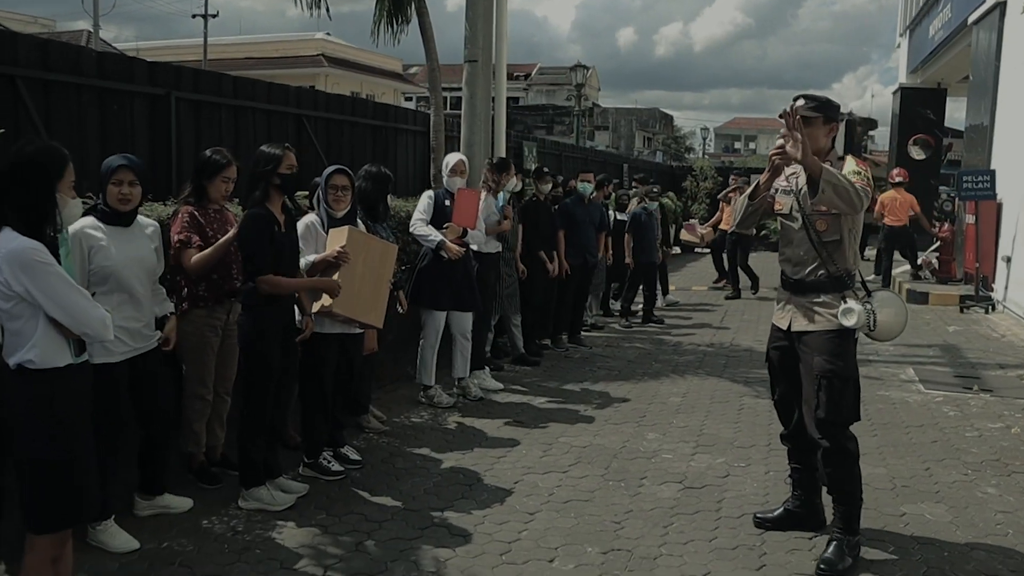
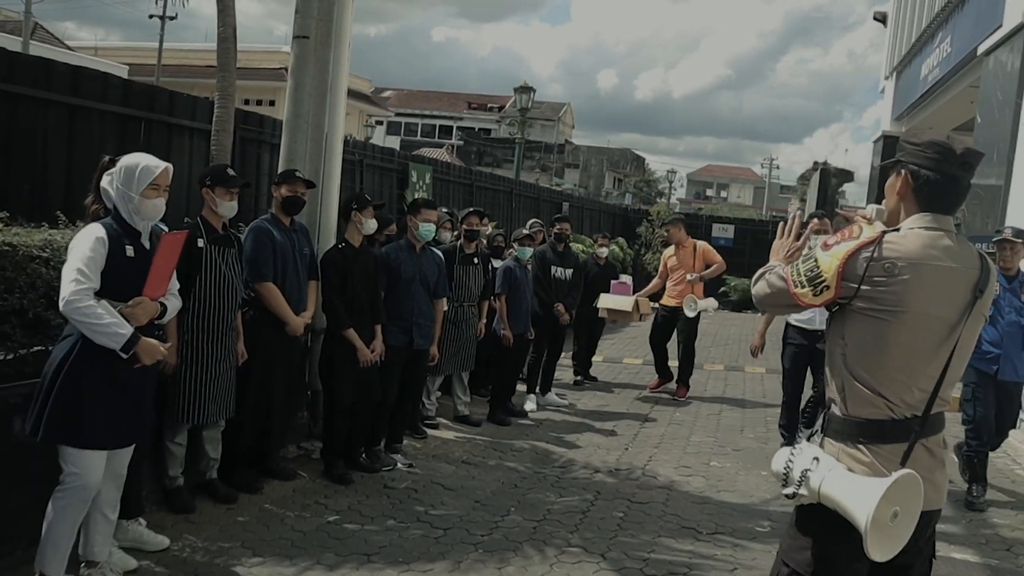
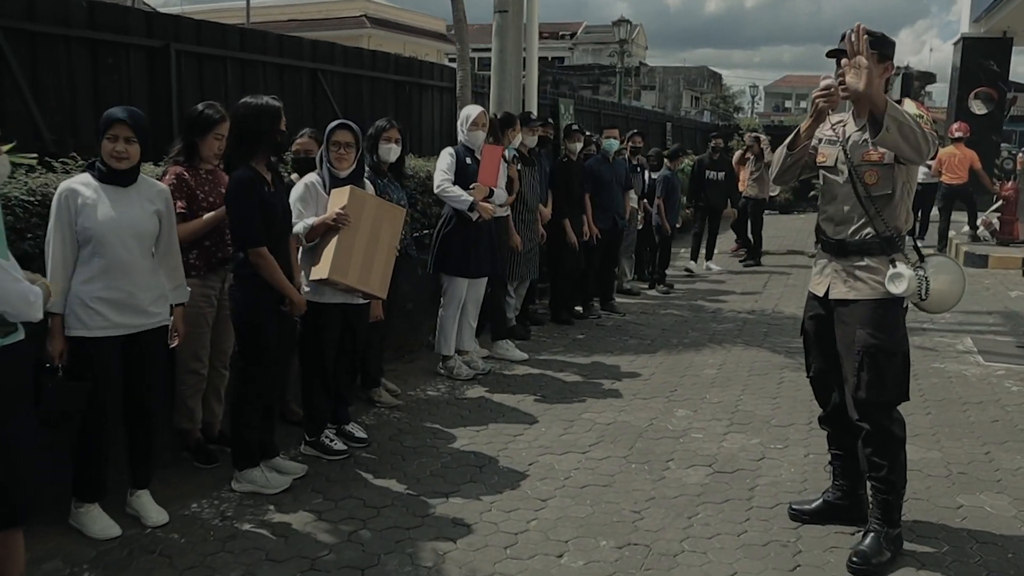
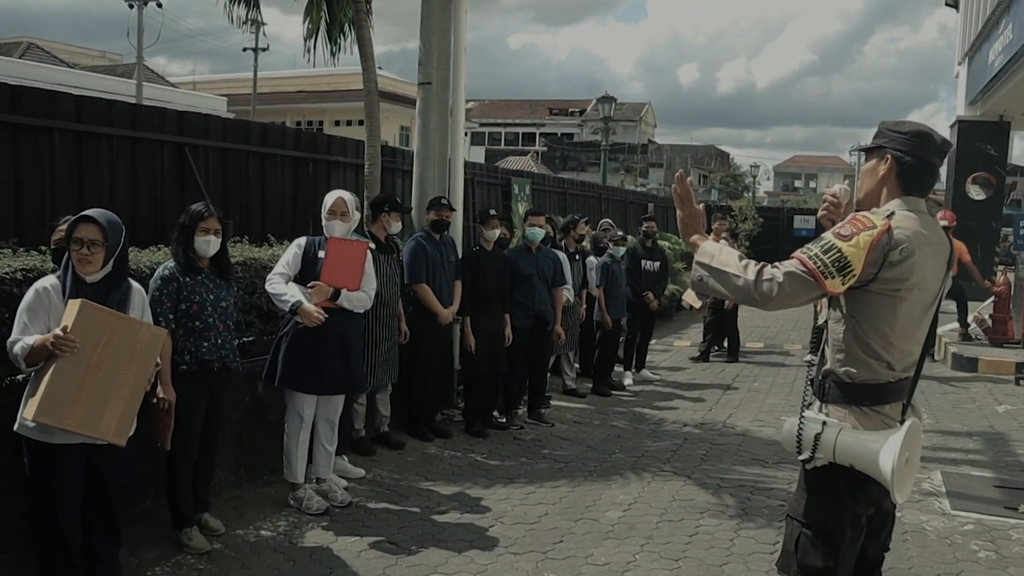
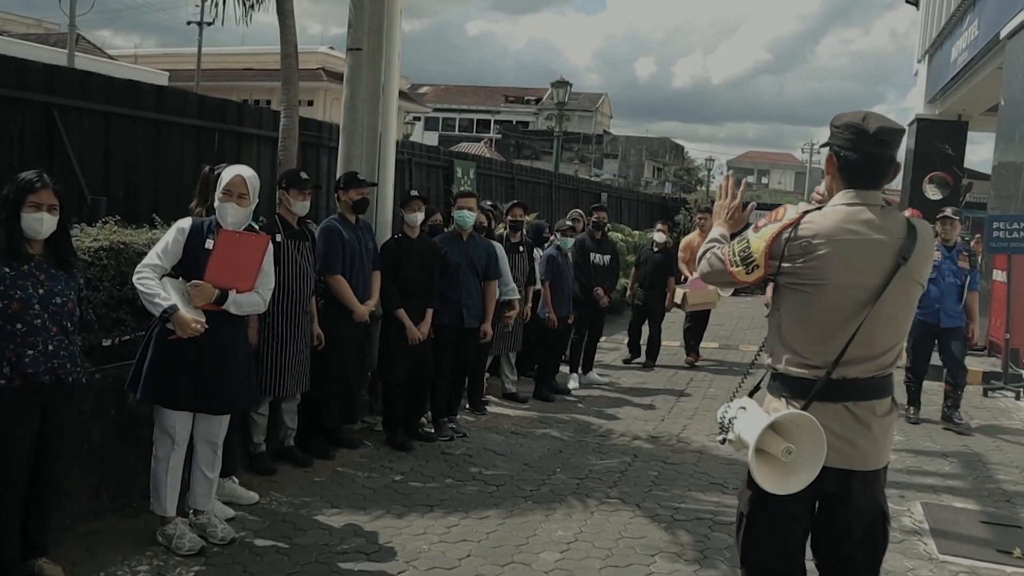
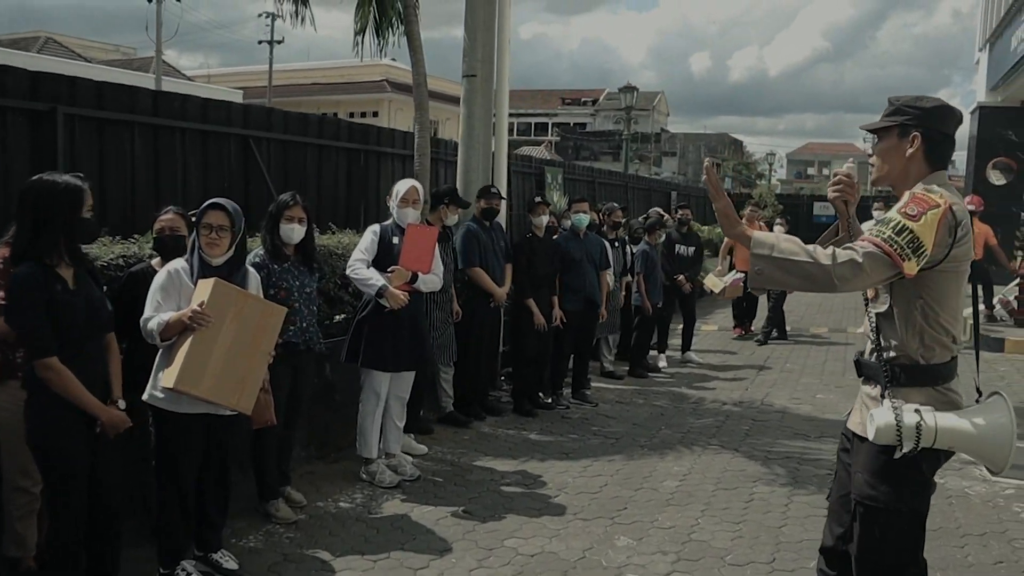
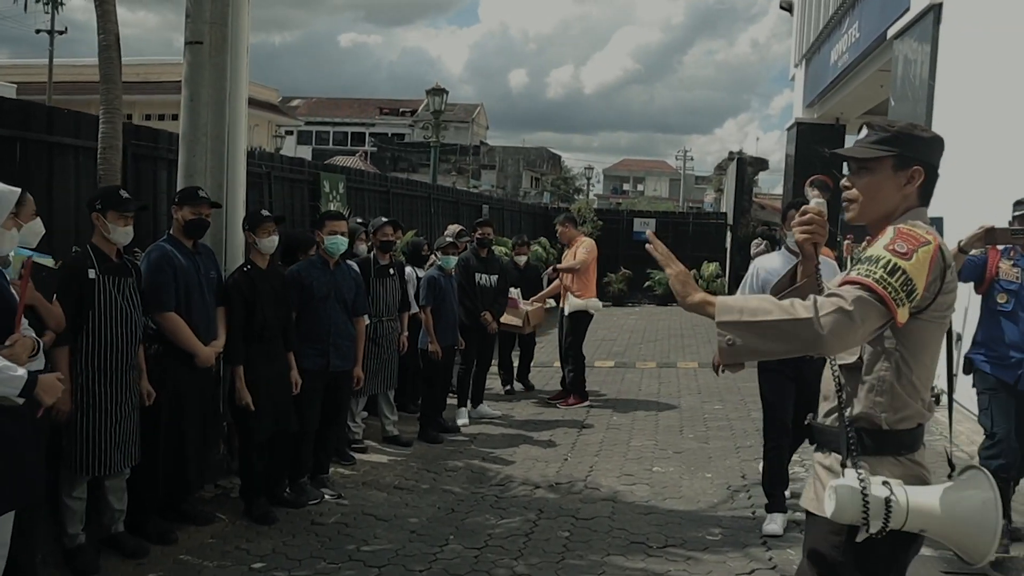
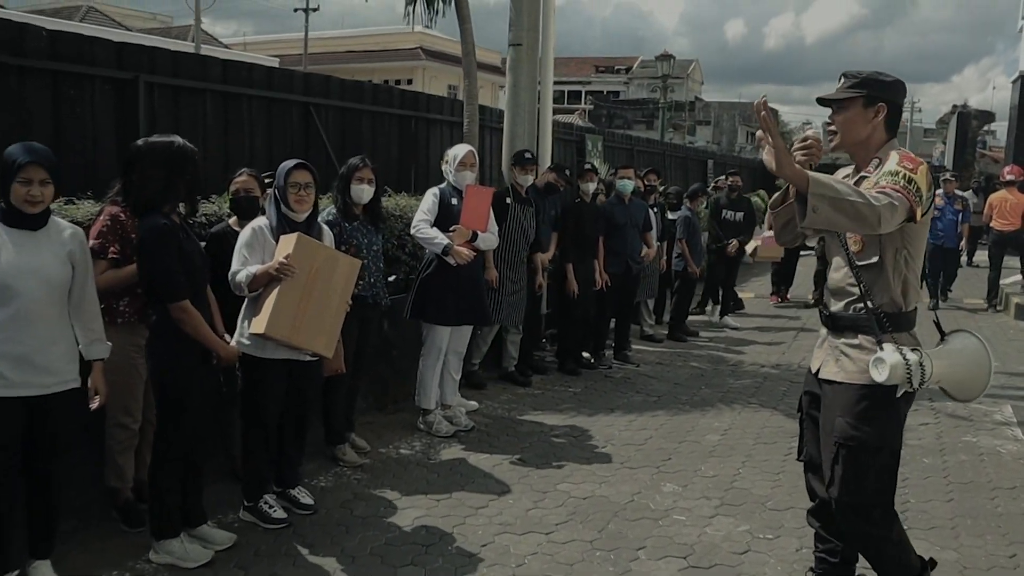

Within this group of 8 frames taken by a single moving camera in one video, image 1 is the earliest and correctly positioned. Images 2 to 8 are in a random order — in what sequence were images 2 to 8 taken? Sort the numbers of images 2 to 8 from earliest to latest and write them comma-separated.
3, 8, 6, 4, 5, 2, 7
